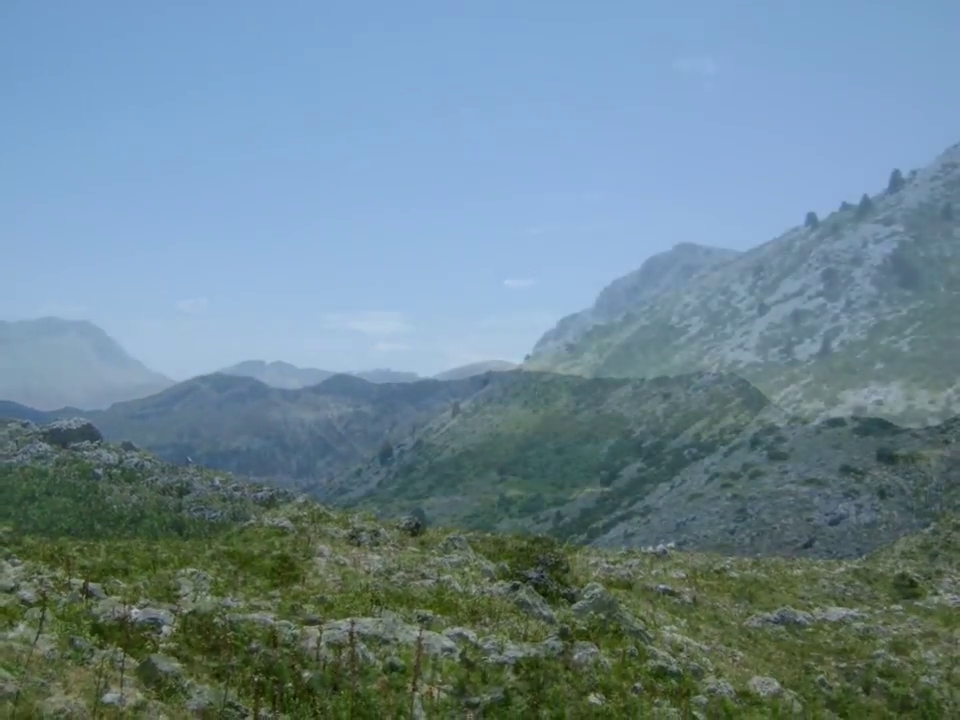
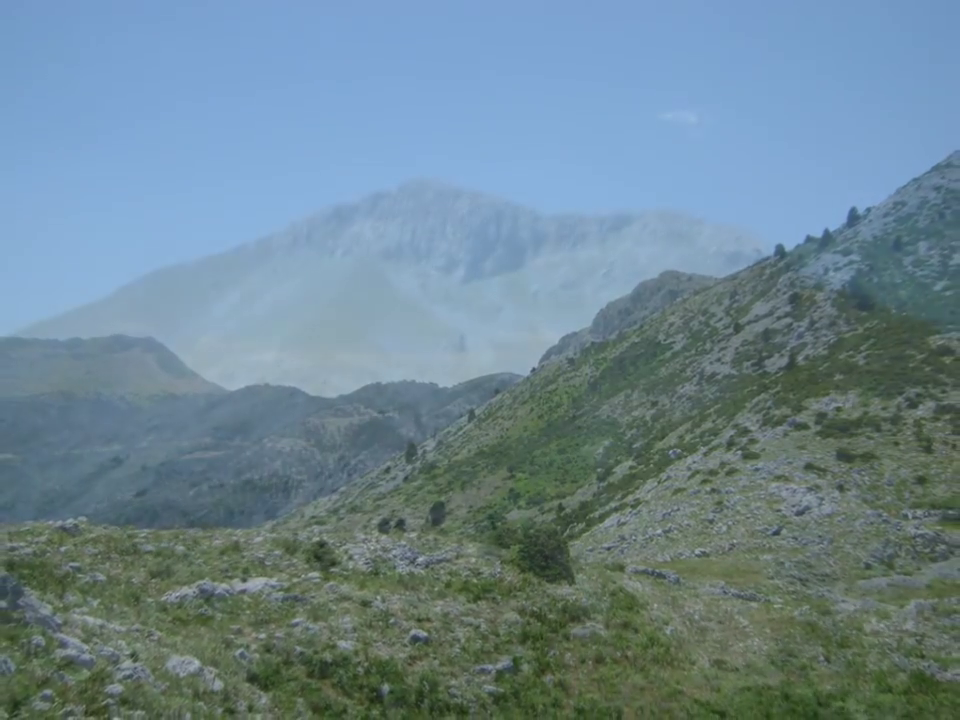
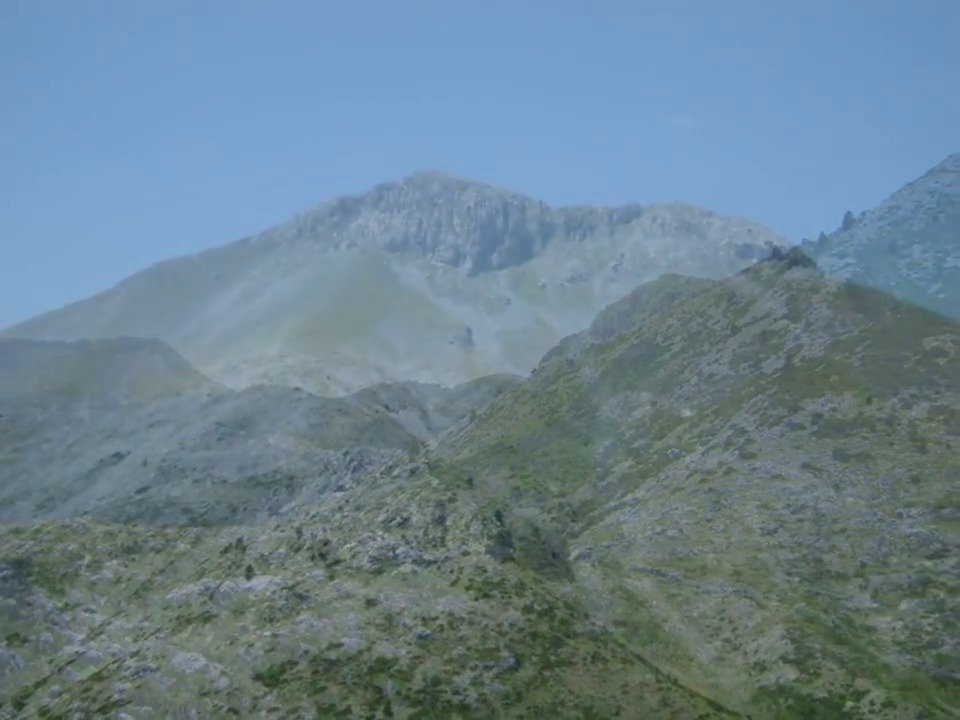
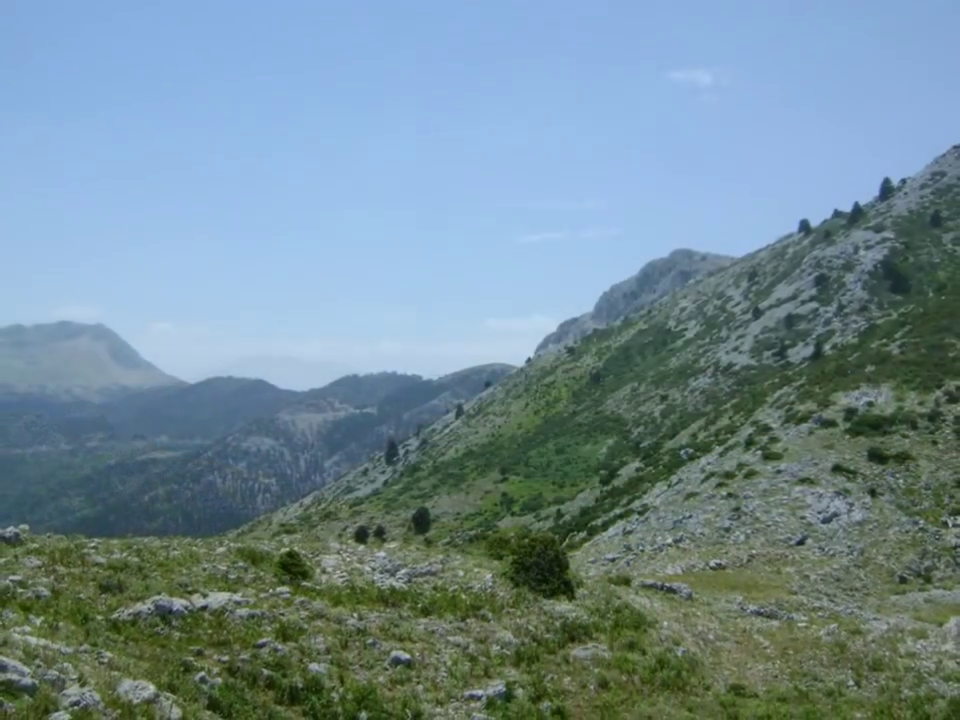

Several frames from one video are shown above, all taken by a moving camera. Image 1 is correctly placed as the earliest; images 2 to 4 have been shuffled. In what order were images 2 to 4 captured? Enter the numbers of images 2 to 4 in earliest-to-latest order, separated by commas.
4, 2, 3
